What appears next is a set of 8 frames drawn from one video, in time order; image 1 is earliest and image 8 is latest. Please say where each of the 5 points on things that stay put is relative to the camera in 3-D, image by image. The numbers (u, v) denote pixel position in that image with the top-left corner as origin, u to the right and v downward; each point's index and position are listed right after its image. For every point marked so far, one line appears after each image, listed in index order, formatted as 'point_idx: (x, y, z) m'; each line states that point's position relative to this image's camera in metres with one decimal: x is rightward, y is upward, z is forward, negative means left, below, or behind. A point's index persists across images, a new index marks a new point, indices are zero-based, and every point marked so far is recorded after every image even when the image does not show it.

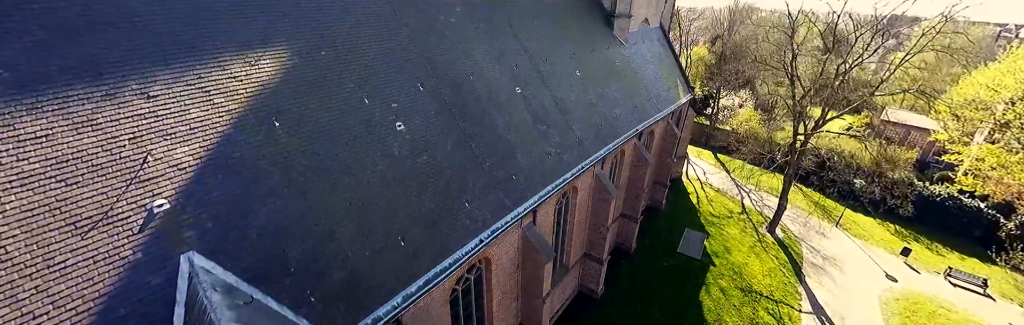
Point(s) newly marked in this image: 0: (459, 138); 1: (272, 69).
0: (-1.0, +0.4, +6.6) m
1: (-3.3, +1.3, +5.0) m
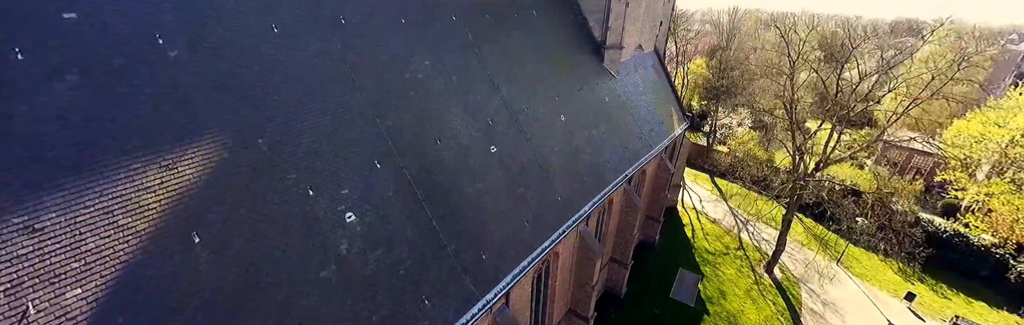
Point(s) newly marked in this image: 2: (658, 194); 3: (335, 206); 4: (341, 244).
0: (-1.5, -1.0, +6.0) m
1: (-3.8, -0.1, +4.4) m
2: (+5.5, -1.2, +13.9) m
3: (-2.5, -0.6, +5.3) m
4: (-2.4, -1.1, +5.1) m
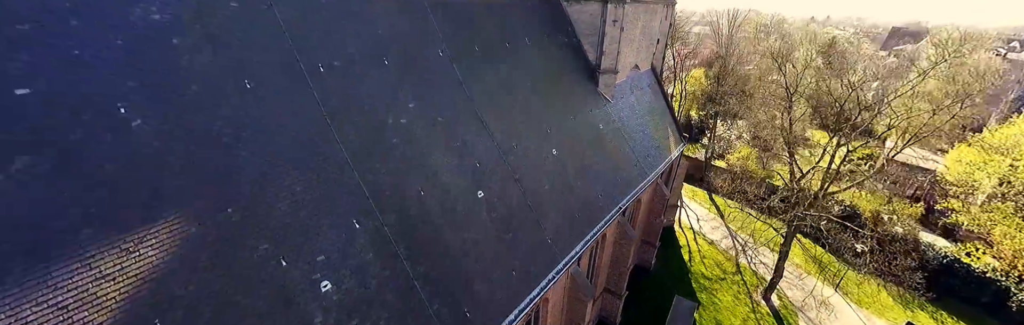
0: (-1.7, -1.9, +5.8) m
1: (-4.1, -1.0, +4.2) m
2: (+5.2, -2.1, +13.6) m
3: (-2.8, -1.5, +5.1) m
4: (-2.6, -2.1, +4.9) m
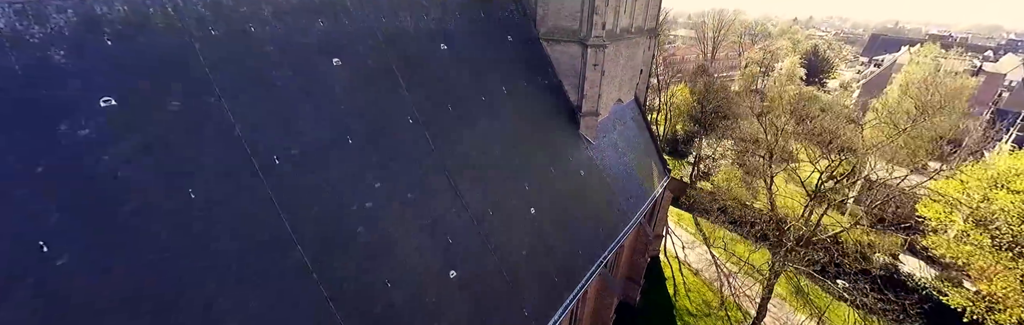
0: (-2.2, -3.4, +5.5) m
1: (-4.5, -2.6, +3.9) m
2: (+4.6, -3.5, +13.5) m
3: (-3.2, -3.1, +4.7) m
4: (-3.0, -3.6, +4.6) m
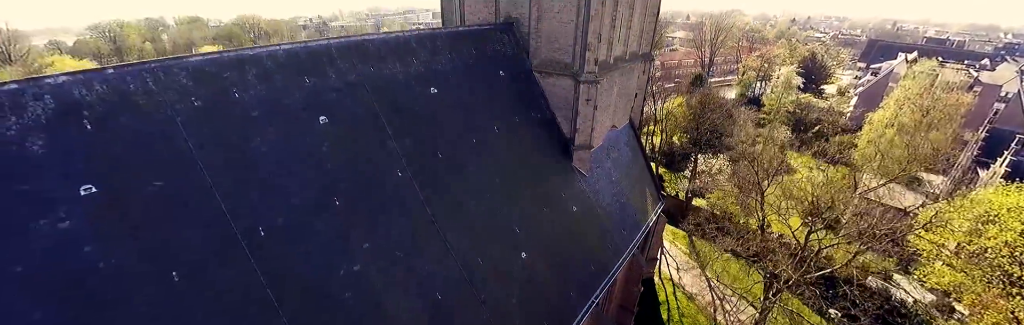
0: (-2.4, -4.6, +5.4) m
1: (-4.7, -3.7, +3.8) m
2: (+4.4, -4.6, +13.5) m
3: (-3.4, -4.2, +4.7) m
4: (-3.3, -4.7, +4.6) m
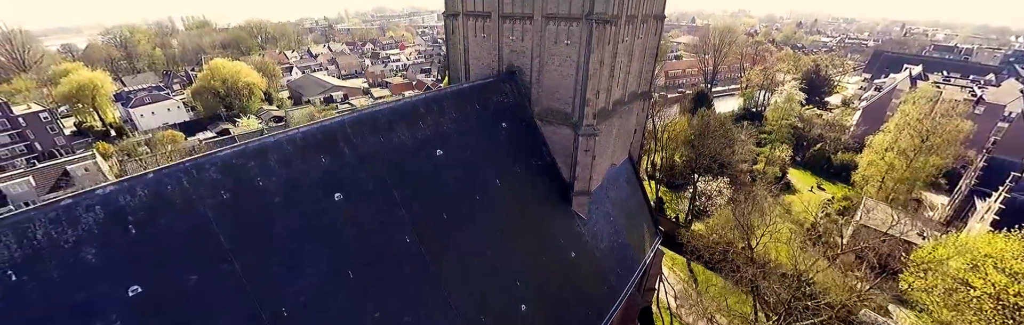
0: (-2.4, -6.1, +6.0) m
1: (-4.8, -5.2, +4.4) m
2: (+4.4, -6.1, +14.0) m
3: (-3.5, -5.8, +5.3) m
4: (-3.3, -6.3, +5.1) m
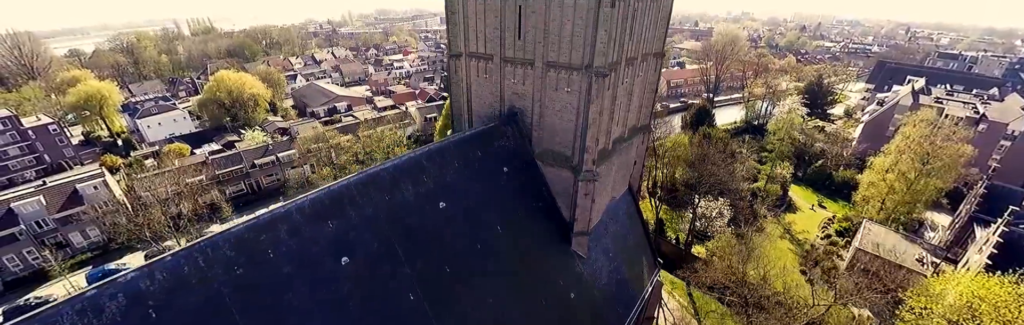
0: (-2.4, -7.5, +6.3) m
1: (-4.8, -6.6, +4.7) m
2: (+4.4, -7.5, +14.2) m
3: (-3.5, -7.2, +5.6) m
4: (-3.3, -7.7, +5.4) m
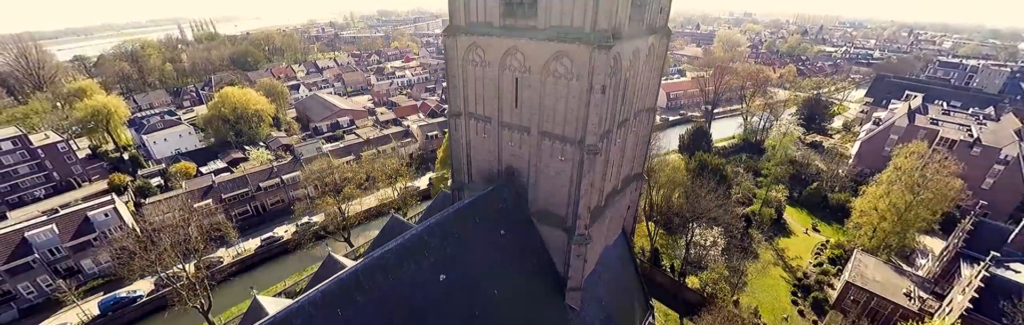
0: (-2.6, -9.7, +7.0) m
1: (-4.9, -8.8, +5.4) m
2: (+4.3, -9.7, +14.9) m
3: (-3.7, -9.4, +6.3) m
4: (-3.5, -9.9, +6.1) m
